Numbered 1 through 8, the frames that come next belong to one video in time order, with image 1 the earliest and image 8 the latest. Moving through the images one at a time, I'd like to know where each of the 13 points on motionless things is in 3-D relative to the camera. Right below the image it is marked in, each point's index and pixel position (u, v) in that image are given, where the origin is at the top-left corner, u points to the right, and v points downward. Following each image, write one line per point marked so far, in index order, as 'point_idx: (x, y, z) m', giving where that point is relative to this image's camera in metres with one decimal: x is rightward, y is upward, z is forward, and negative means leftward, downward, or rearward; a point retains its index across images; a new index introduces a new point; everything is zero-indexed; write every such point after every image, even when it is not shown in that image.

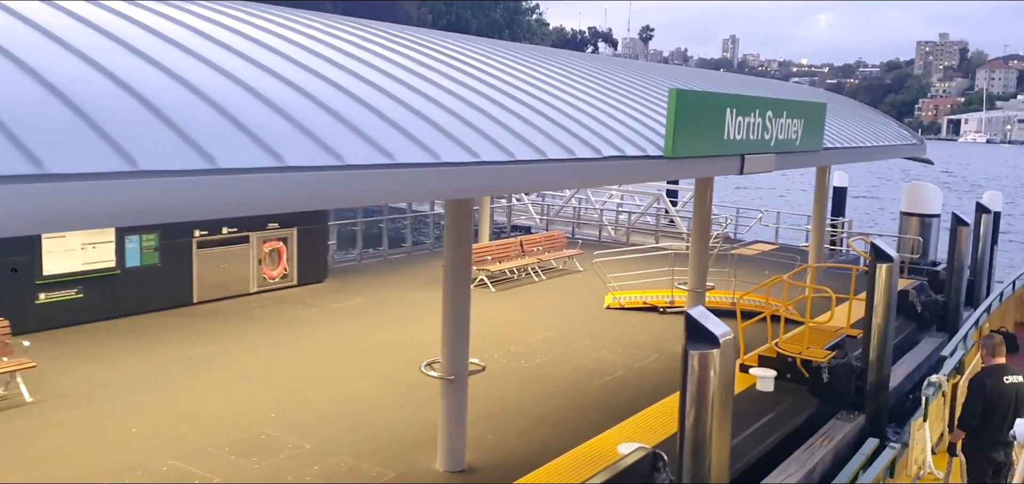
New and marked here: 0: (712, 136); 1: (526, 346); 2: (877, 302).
0: (+1.6, +0.9, +7.3) m
1: (+0.2, -1.3, +11.1) m
2: (+4.0, -0.6, +9.9) m
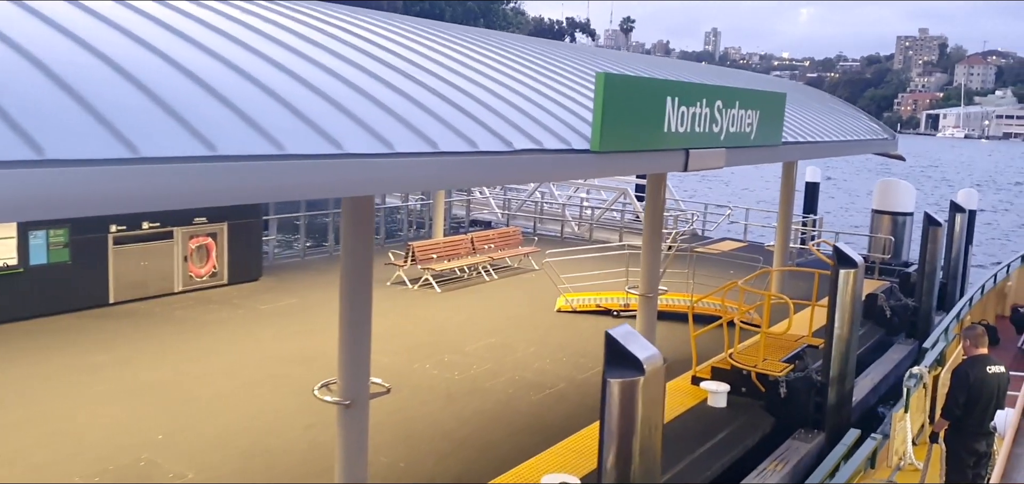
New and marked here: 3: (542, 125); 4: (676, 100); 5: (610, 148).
0: (+1.0, +0.8, +6.5) m
1: (-0.6, -1.3, +10.2) m
2: (+3.3, -0.7, +9.1) m
3: (+0.2, +0.9, +6.5) m
4: (+1.2, +1.1, +6.8) m
5: (+0.6, +0.6, +6.1) m
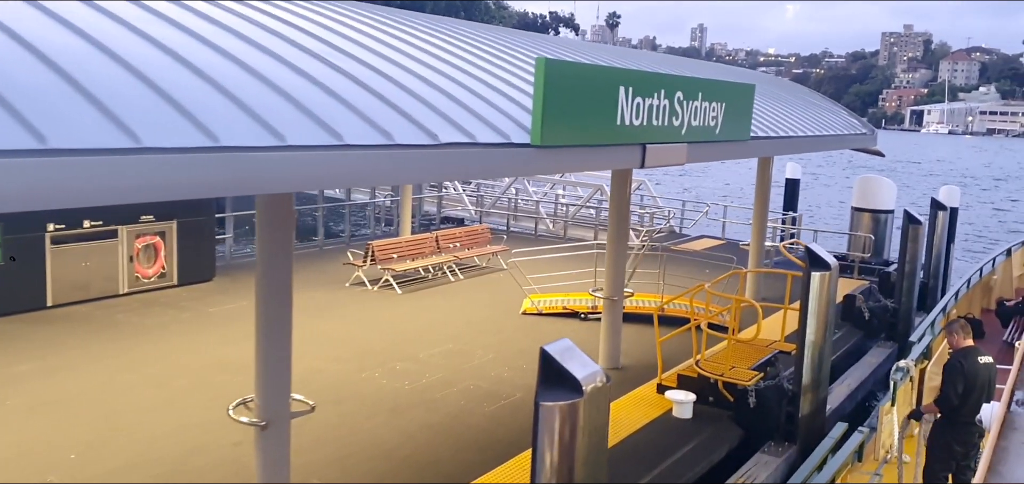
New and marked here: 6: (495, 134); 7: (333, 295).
0: (+0.5, +0.8, +5.9) m
1: (-1.0, -1.3, +9.6) m
2: (+2.9, -0.7, +8.5) m
3: (-0.2, +0.8, +5.9) m
4: (+0.8, +1.0, +6.2) m
5: (+0.2, +0.6, +5.5) m
6: (-0.1, +0.7, +5.6) m
7: (-2.5, -0.8, +12.5) m
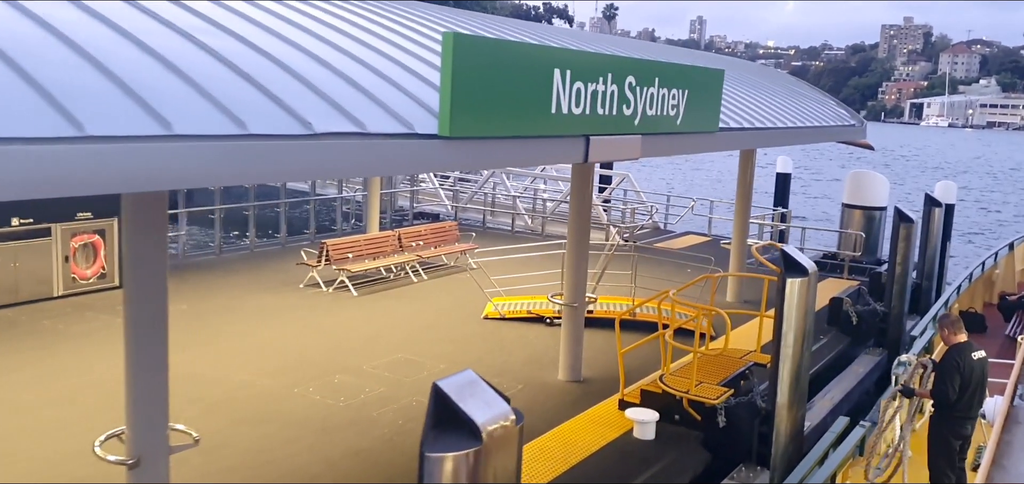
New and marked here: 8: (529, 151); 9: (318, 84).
0: (+0.1, +0.8, +5.1) m
1: (-1.5, -1.3, +8.8) m
2: (+2.4, -0.7, +7.7) m
3: (-0.7, +0.8, +5.1) m
4: (+0.3, +1.0, +5.4) m
5: (-0.2, +0.6, +4.7) m
6: (-0.6, +0.6, +4.8) m
7: (-3.0, -0.7, +11.7) m
8: (+0.1, +0.5, +5.3) m
9: (-1.1, +0.9, +5.0) m
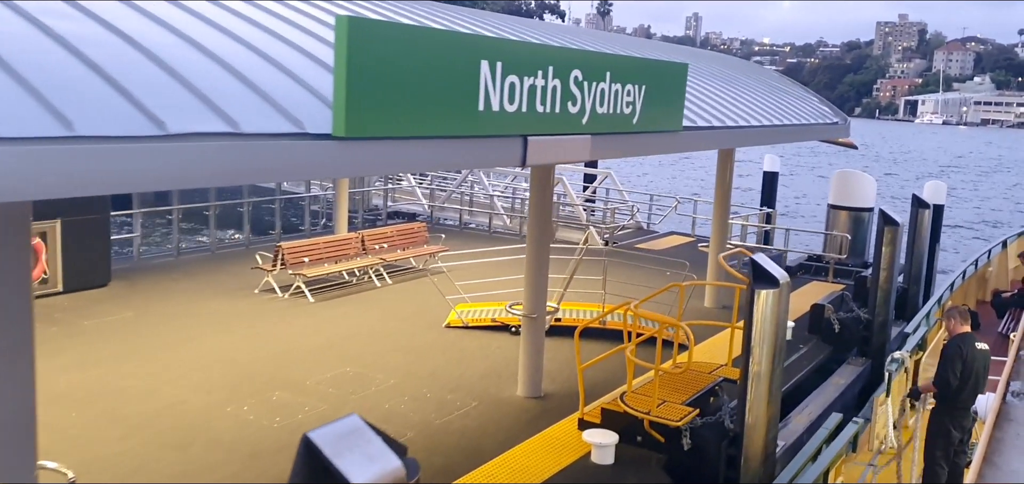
0: (-0.3, +0.7, +4.4) m
1: (-2.0, -1.4, +8.2) m
2: (+2.0, -0.8, +7.1) m
3: (-1.1, +0.7, +4.5) m
4: (-0.1, +0.9, +4.8) m
5: (-0.7, +0.5, +4.1) m
6: (-1.0, +0.6, +4.2) m
7: (-3.4, -0.8, +11.1) m
8: (-0.3, +0.5, +4.7) m
9: (-1.5, +0.8, +4.3) m
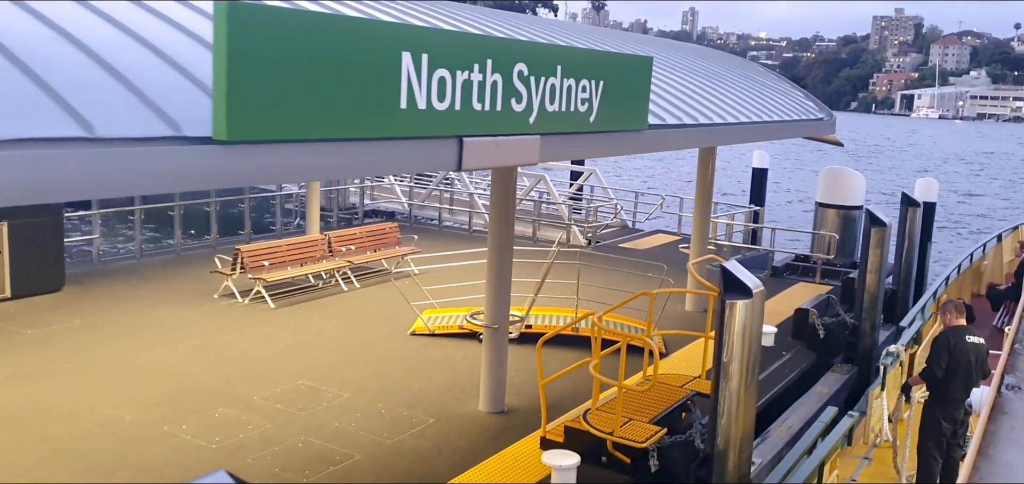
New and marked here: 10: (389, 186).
0: (-0.7, +0.6, +3.9) m
1: (-2.3, -1.4, +7.7) m
2: (+1.6, -0.8, +6.6) m
3: (-1.5, +0.7, +4.0) m
4: (-0.4, +0.9, +4.3) m
5: (-1.0, +0.4, +3.5) m
6: (-1.4, +0.5, +3.6) m
7: (-3.8, -0.8, +10.6) m
8: (-0.6, +0.4, +4.2) m
9: (-1.8, +0.7, +3.8) m
10: (-2.7, +1.2, +19.6) m
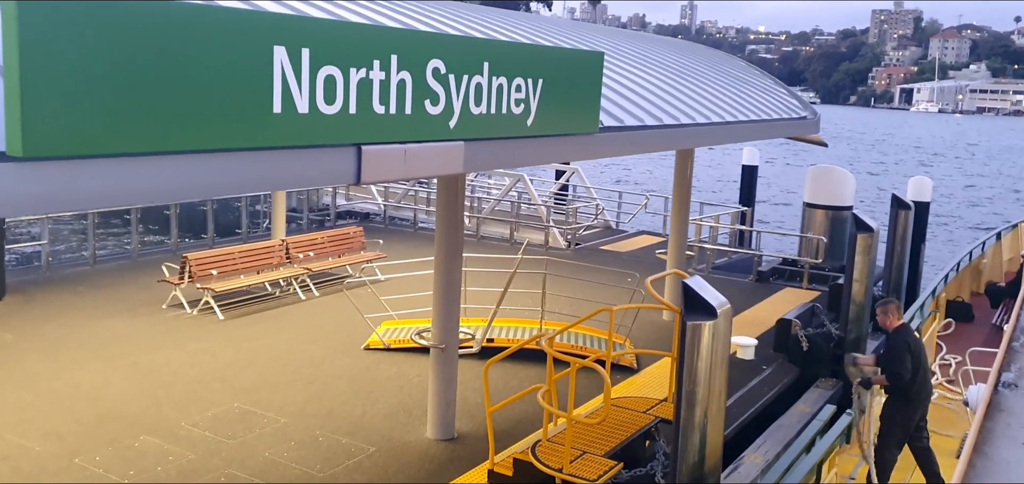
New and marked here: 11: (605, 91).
0: (-1.1, +0.5, +3.3) m
1: (-2.7, -1.5, +7.0) m
2: (+1.2, -0.9, +6.0) m
3: (-1.9, +0.5, +3.3) m
4: (-0.8, +0.7, +3.6) m
5: (-1.4, +0.3, +2.9) m
6: (-1.8, +0.4, +3.0) m
7: (-4.2, -0.9, +9.9) m
8: (-1.1, +0.3, +3.5) m
9: (-2.2, +0.6, +3.2) m
10: (-3.1, +1.2, +19.0) m
11: (+0.8, +1.3, +8.0) m
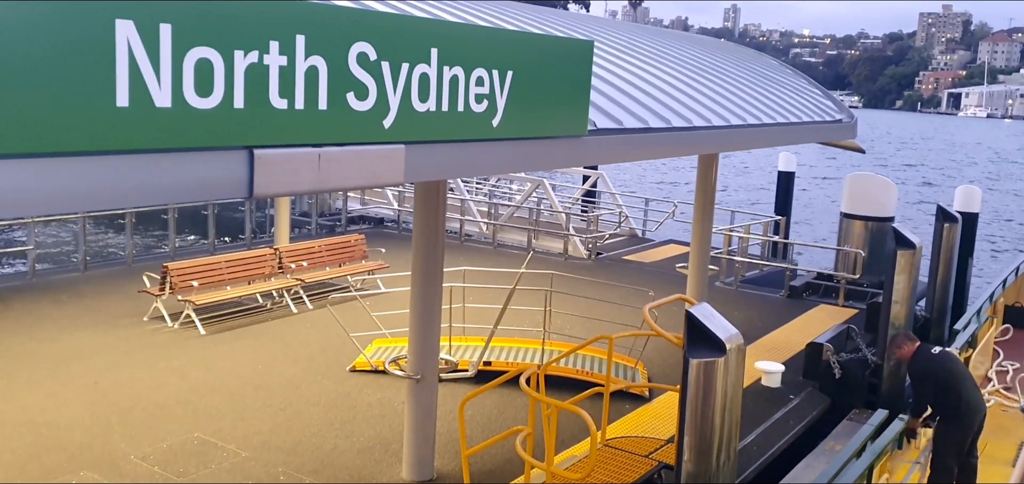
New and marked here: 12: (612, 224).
0: (-1.3, +0.4, +2.5) m
1: (-2.8, -1.6, +6.3) m
2: (+1.0, -1.0, +5.1) m
3: (-2.1, +0.5, +2.5) m
4: (-1.1, +0.6, +2.8) m
5: (-1.7, +0.2, +2.1) m
6: (-2.0, +0.3, +2.2) m
7: (-4.2, -1.0, +9.2) m
8: (-1.3, +0.2, +2.7) m
9: (-2.5, +0.5, +2.4) m
10: (-2.7, +1.0, +18.2) m
11: (+0.8, +1.2, +7.1) m
12: (+2.1, +0.4, +18.5) m
